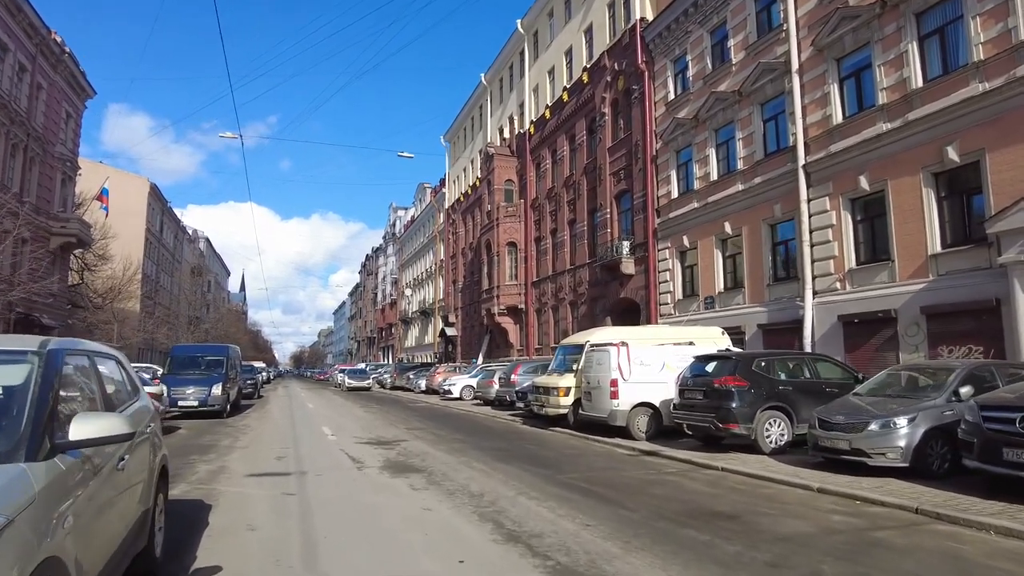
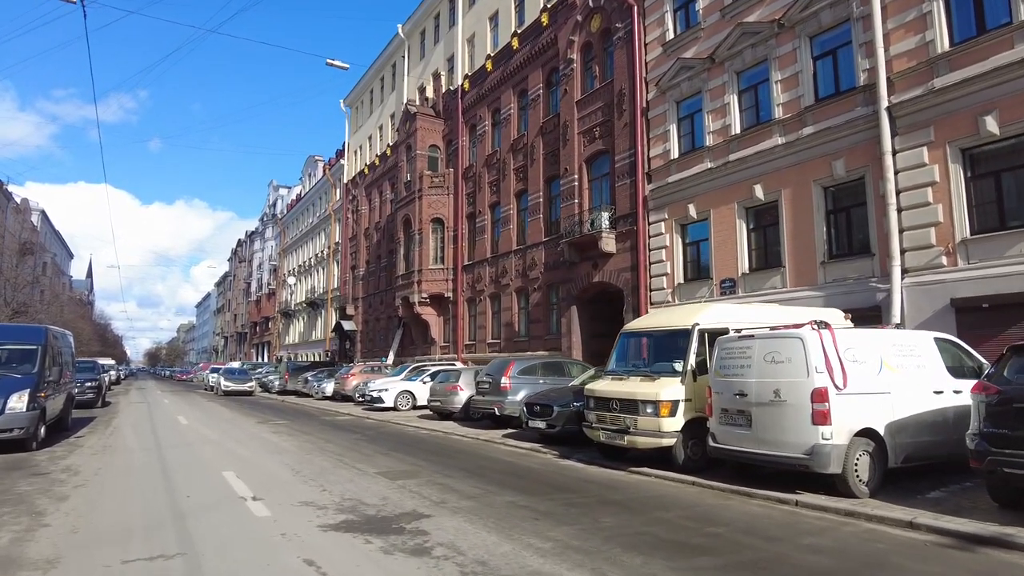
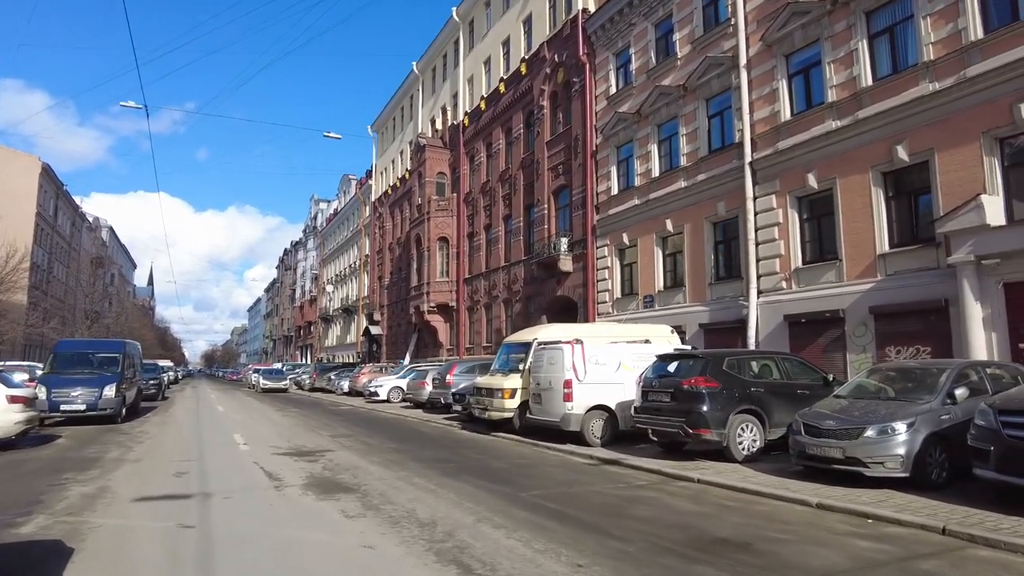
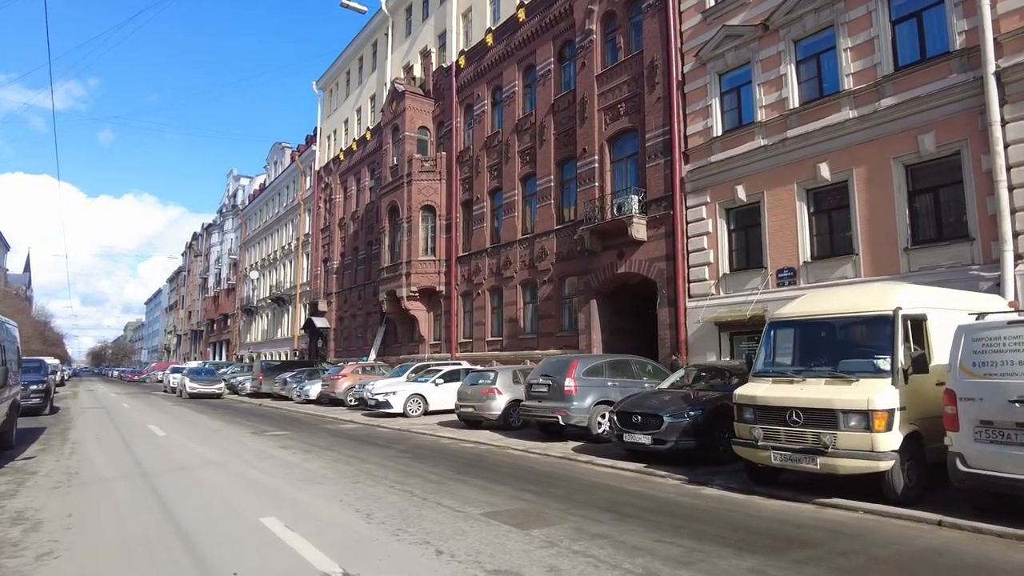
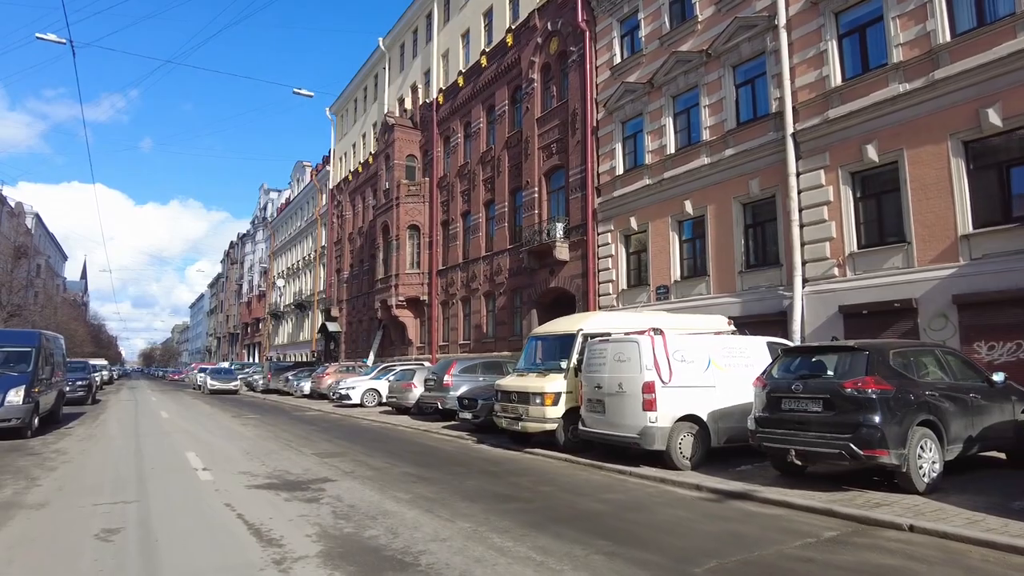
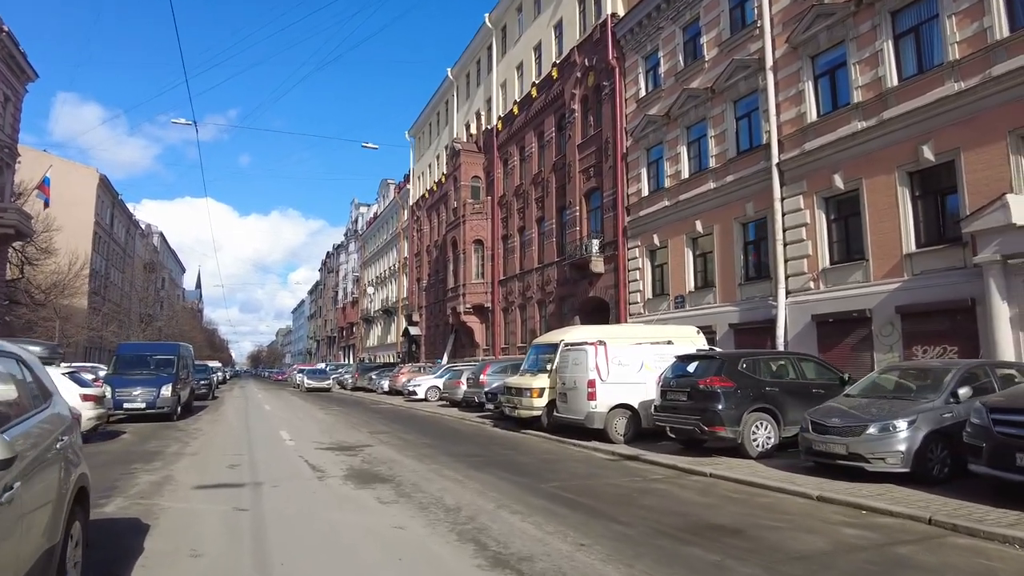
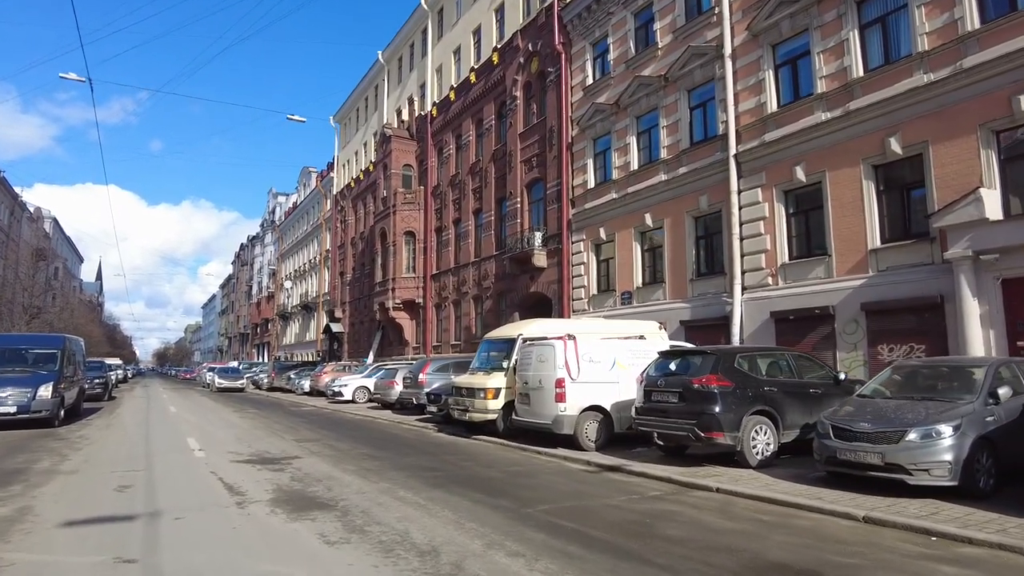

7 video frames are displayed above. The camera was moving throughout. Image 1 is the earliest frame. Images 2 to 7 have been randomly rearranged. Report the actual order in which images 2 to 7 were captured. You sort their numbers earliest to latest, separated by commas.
6, 3, 7, 5, 2, 4
